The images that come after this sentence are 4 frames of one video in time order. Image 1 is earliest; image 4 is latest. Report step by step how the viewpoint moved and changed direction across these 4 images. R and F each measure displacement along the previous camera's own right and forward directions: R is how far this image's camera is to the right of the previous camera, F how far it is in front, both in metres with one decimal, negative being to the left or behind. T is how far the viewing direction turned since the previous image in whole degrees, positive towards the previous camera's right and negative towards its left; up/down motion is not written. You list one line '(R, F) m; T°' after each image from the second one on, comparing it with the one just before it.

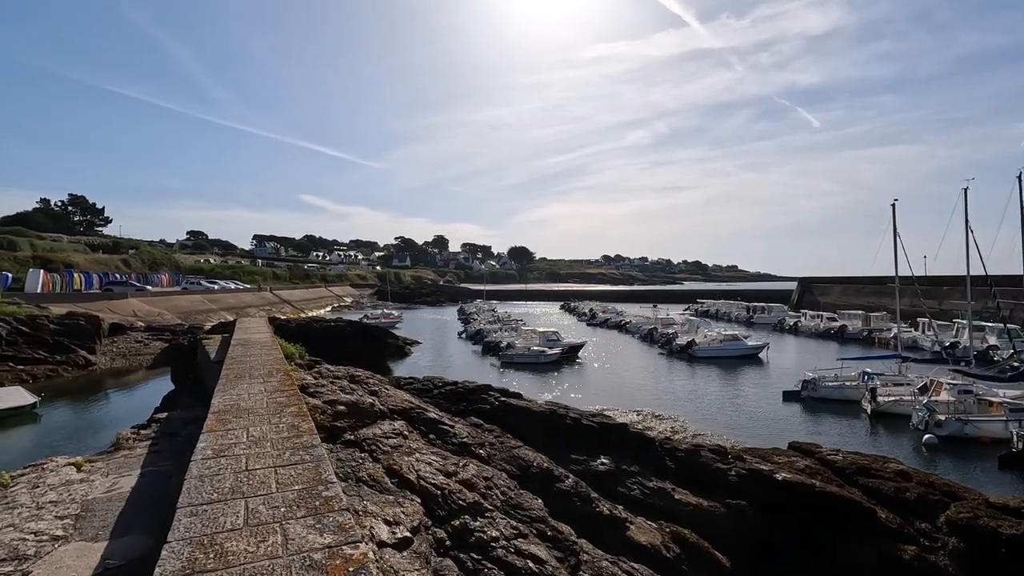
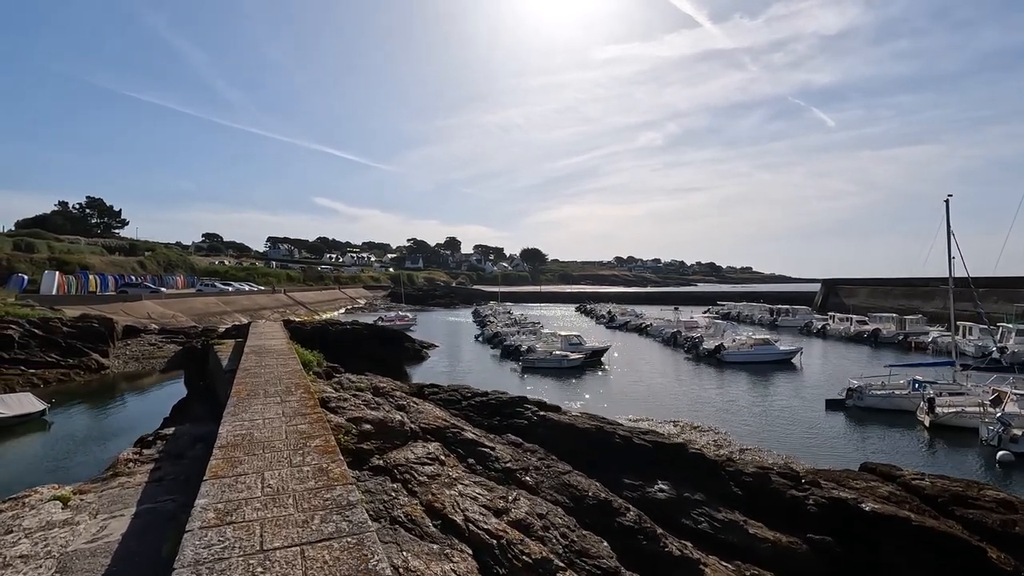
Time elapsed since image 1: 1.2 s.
(-0.5, +1.1) m; -1°
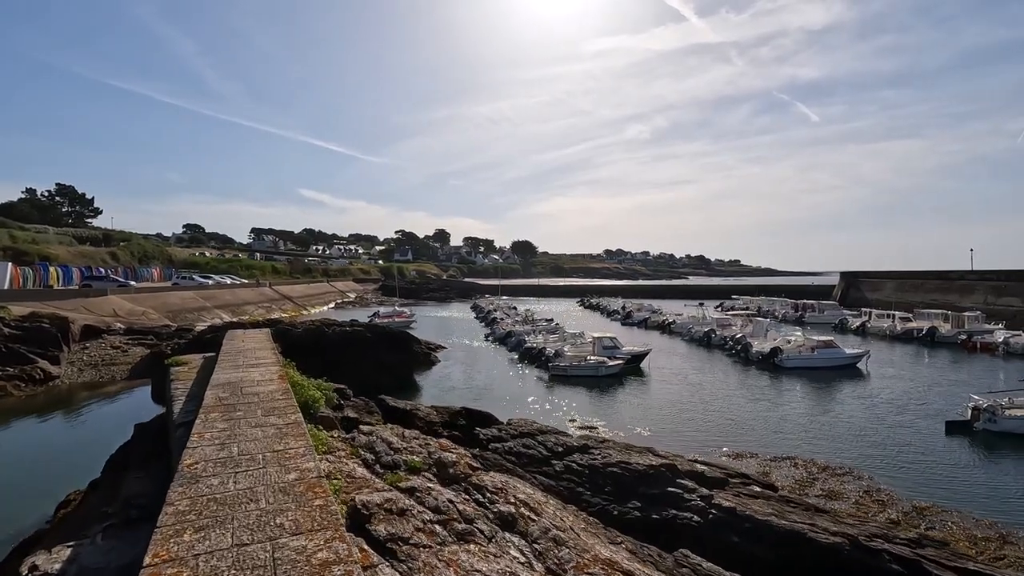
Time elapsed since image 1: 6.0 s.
(-2.0, +4.5) m; +1°
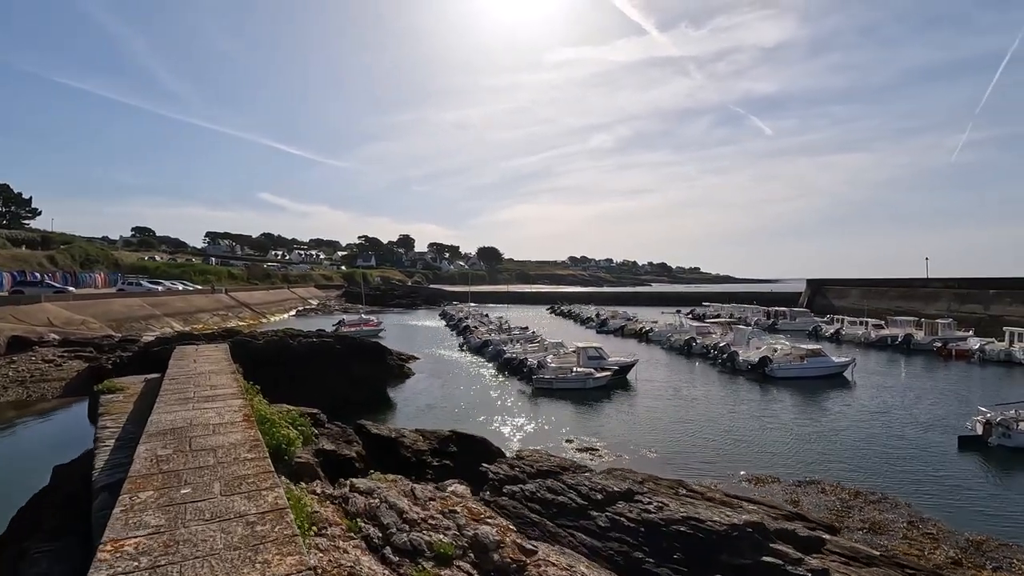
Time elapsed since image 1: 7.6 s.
(-0.8, +1.7) m; +4°
